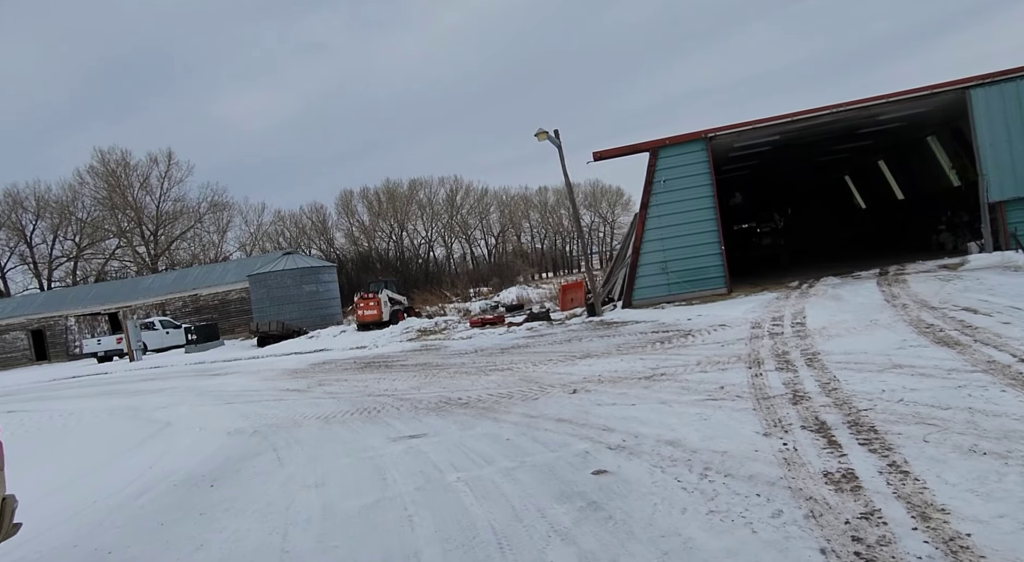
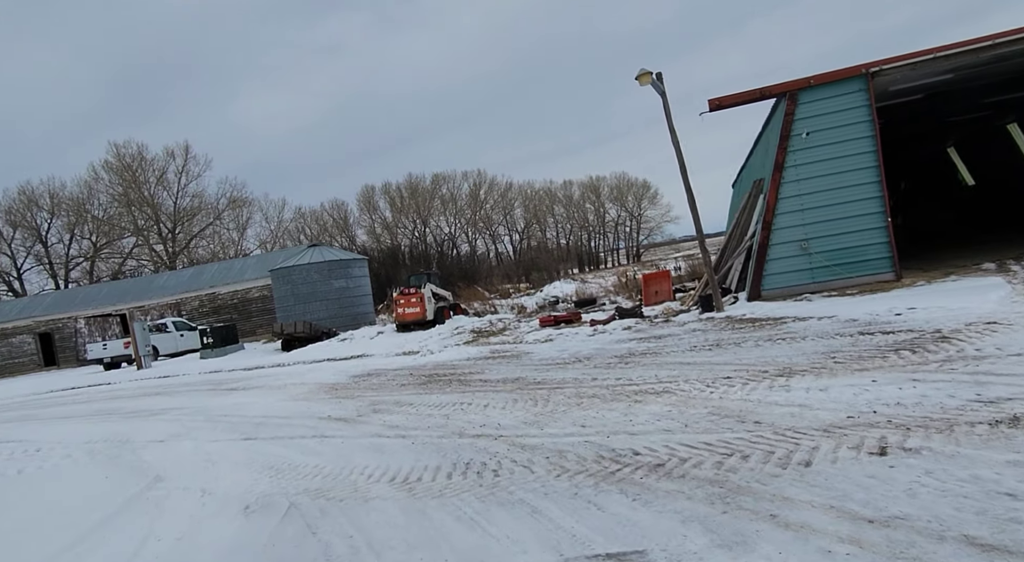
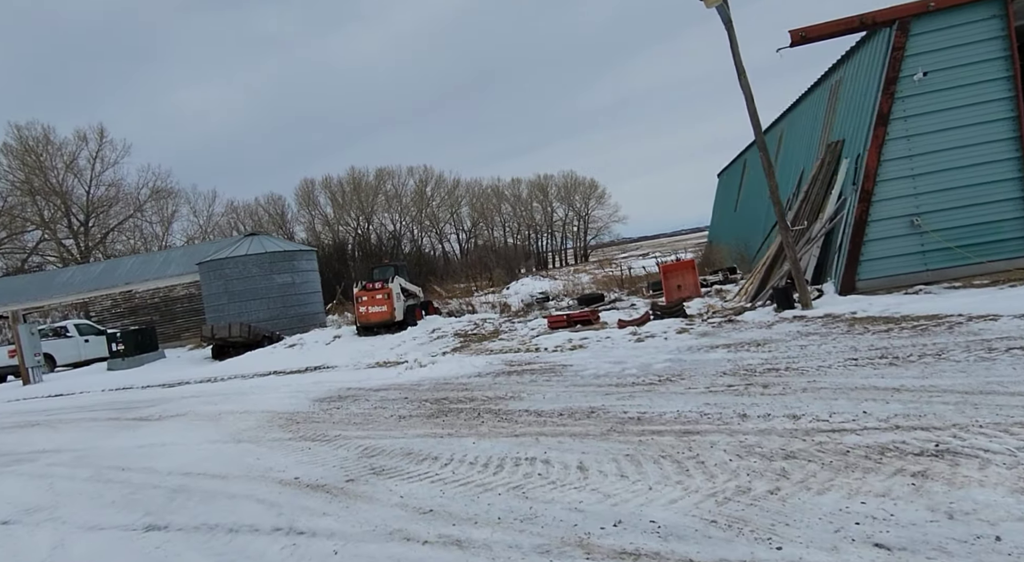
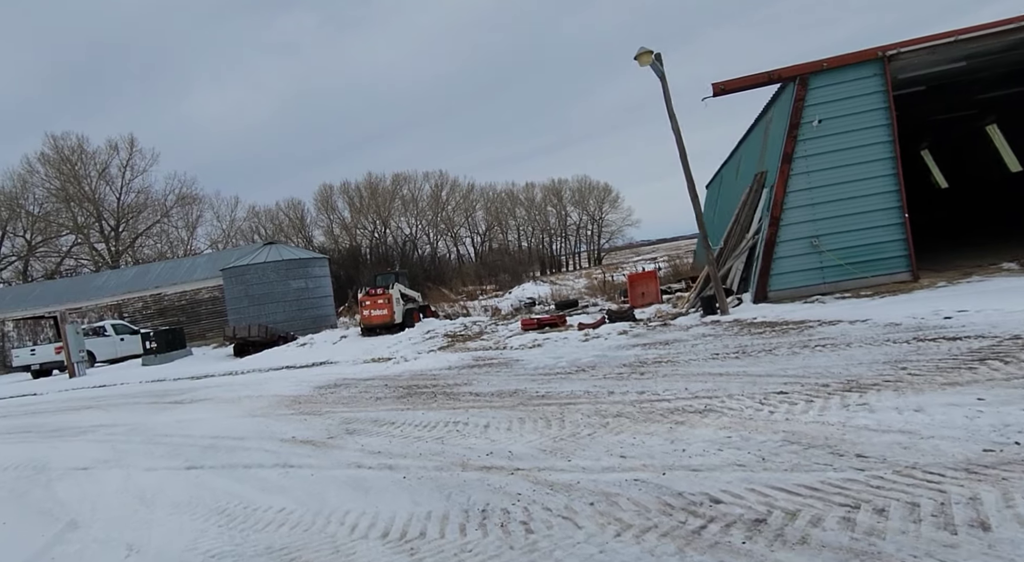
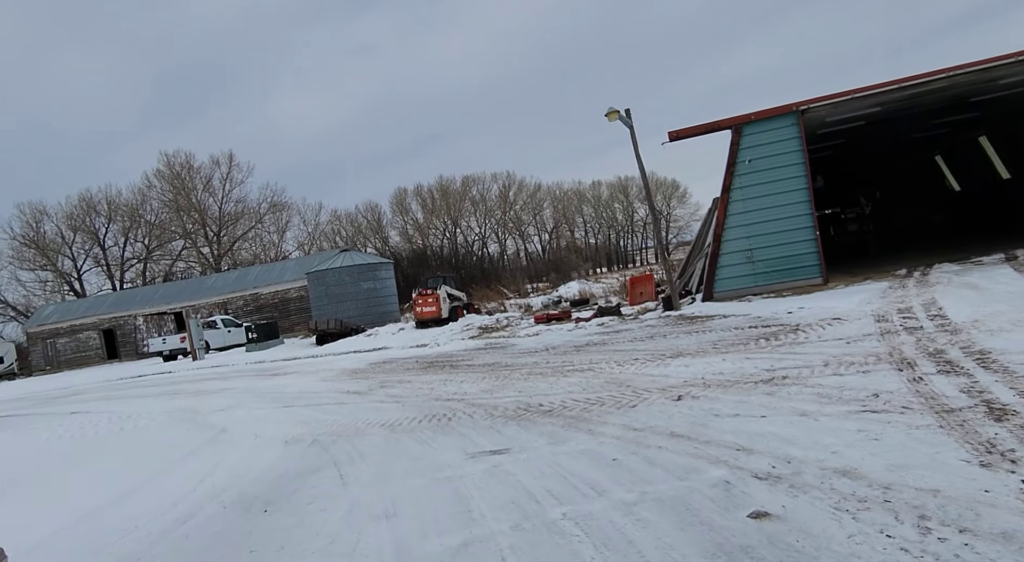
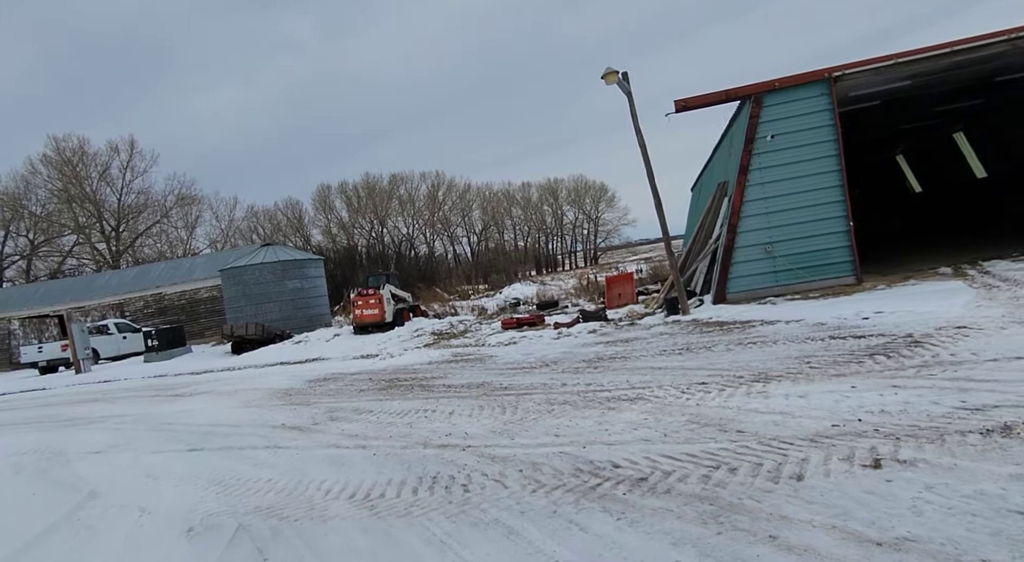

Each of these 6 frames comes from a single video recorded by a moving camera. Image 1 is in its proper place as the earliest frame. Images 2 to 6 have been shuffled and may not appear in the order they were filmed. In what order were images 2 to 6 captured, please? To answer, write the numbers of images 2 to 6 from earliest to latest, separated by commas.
5, 2, 6, 4, 3
